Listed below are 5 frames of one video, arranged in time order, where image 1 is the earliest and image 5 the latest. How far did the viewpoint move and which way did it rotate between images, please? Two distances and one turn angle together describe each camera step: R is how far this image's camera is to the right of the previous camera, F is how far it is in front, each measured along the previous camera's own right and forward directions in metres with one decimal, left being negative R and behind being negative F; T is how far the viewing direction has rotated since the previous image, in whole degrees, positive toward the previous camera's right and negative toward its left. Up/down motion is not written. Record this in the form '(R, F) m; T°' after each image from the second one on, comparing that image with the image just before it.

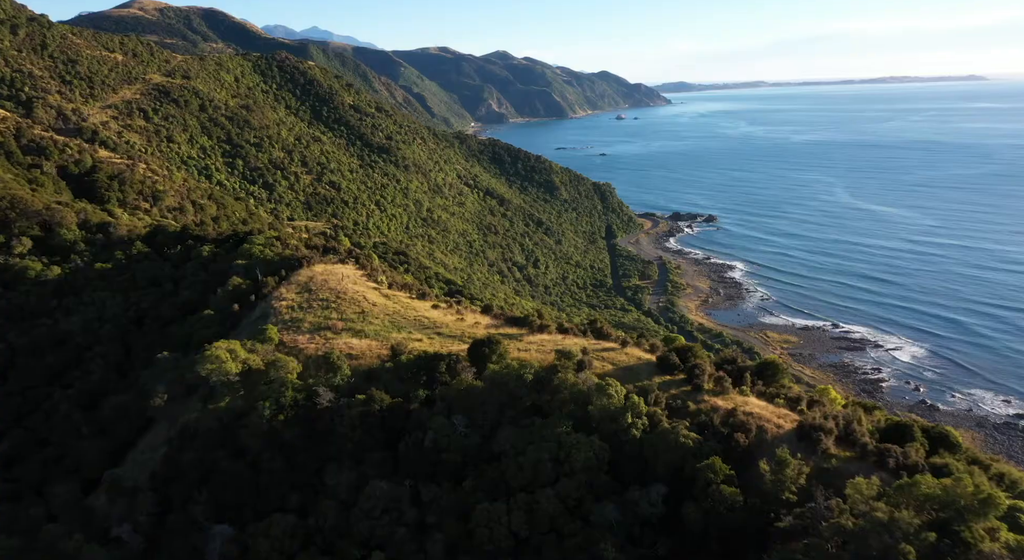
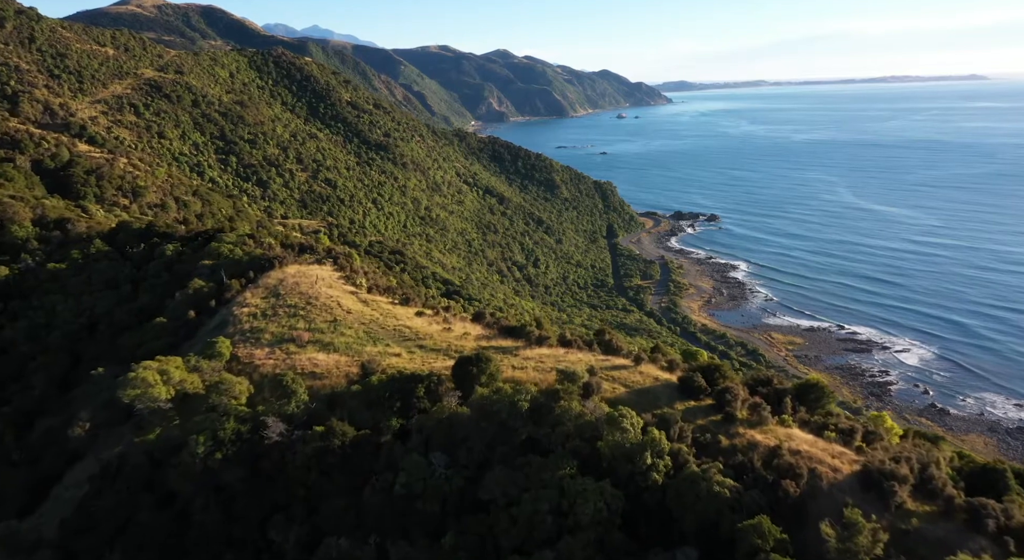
(+0.1, +2.1) m; 0°
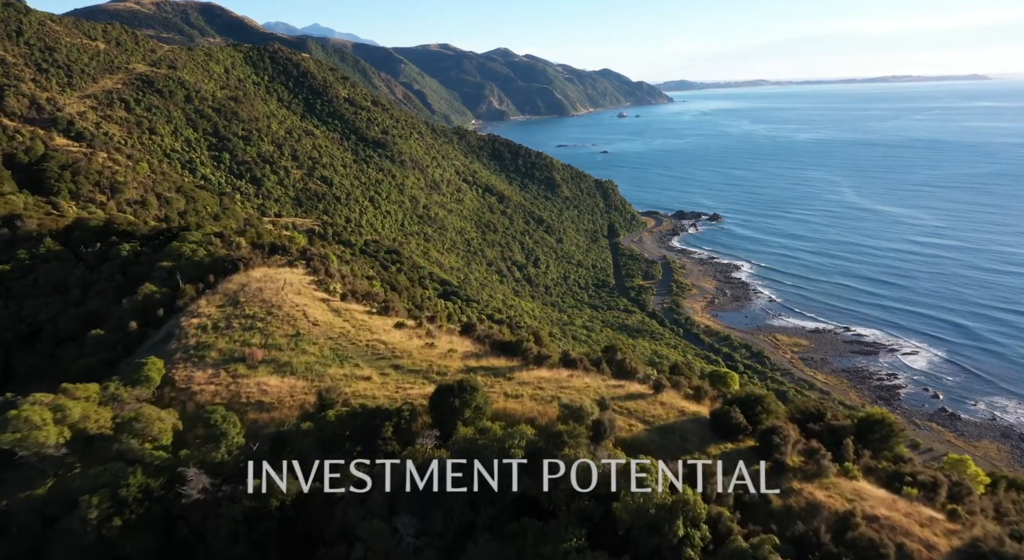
(+0.1, +2.1) m; 0°
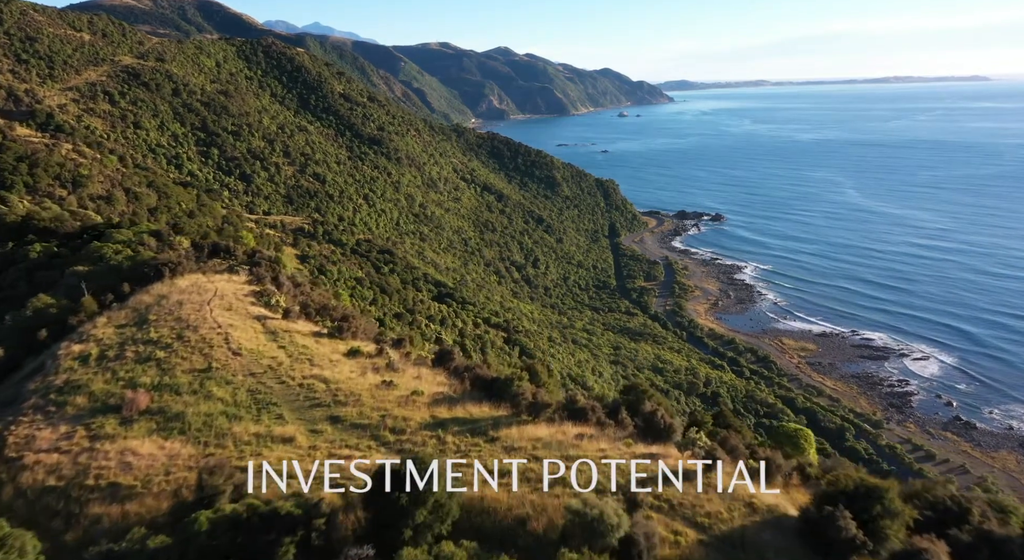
(+0.2, +3.2) m; 0°
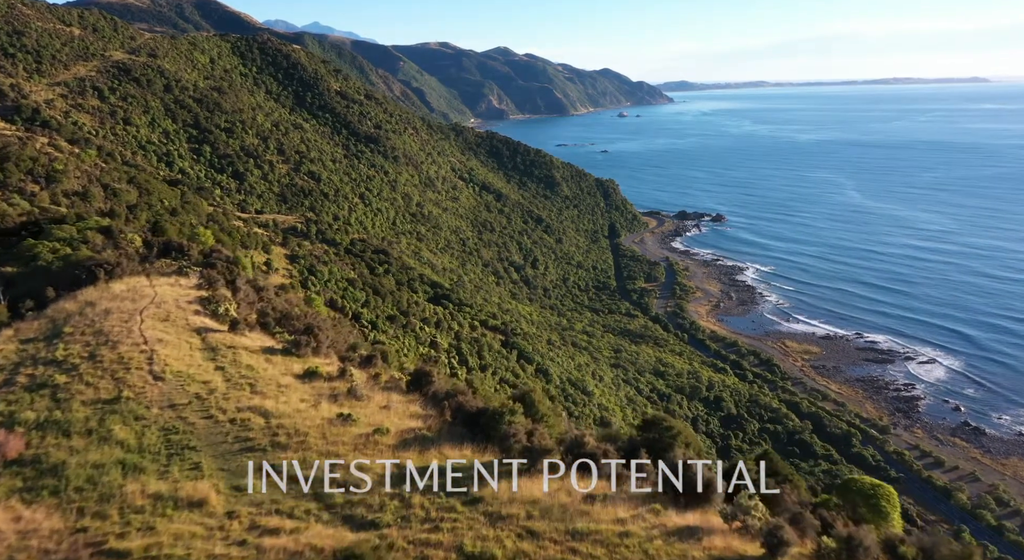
(+0.1, +1.9) m; 0°
